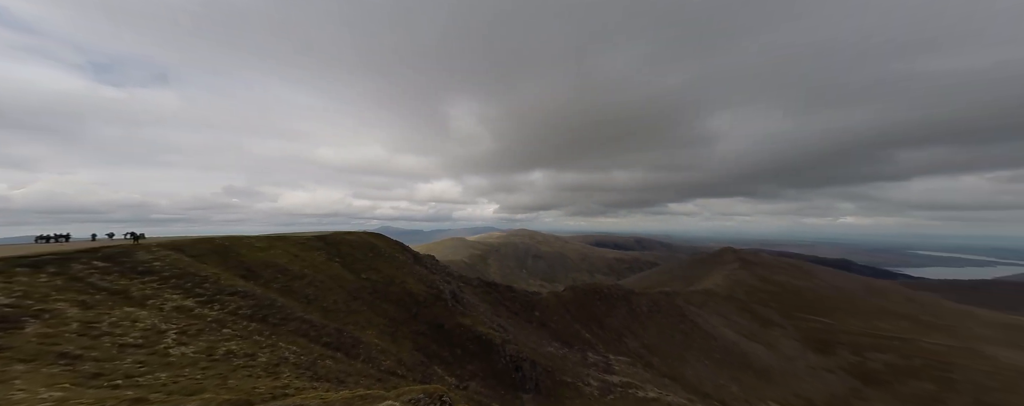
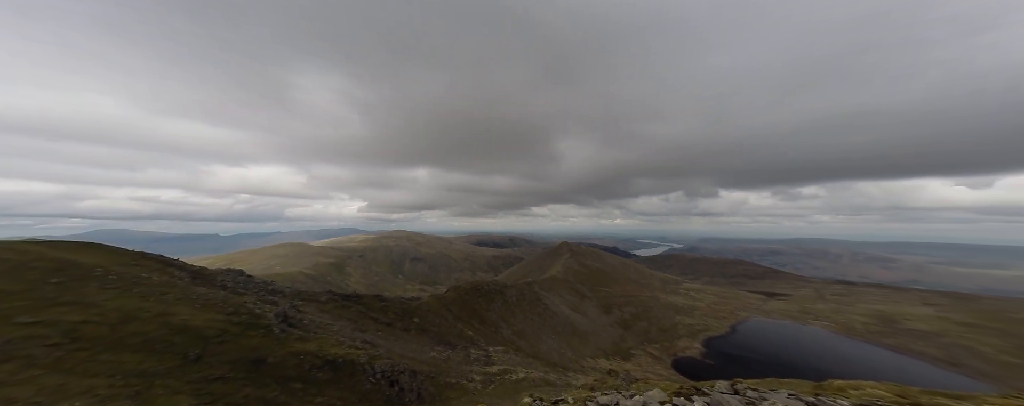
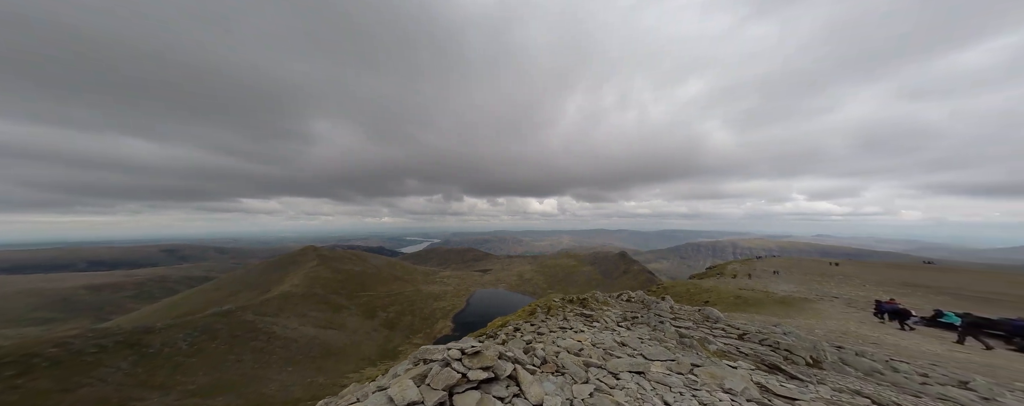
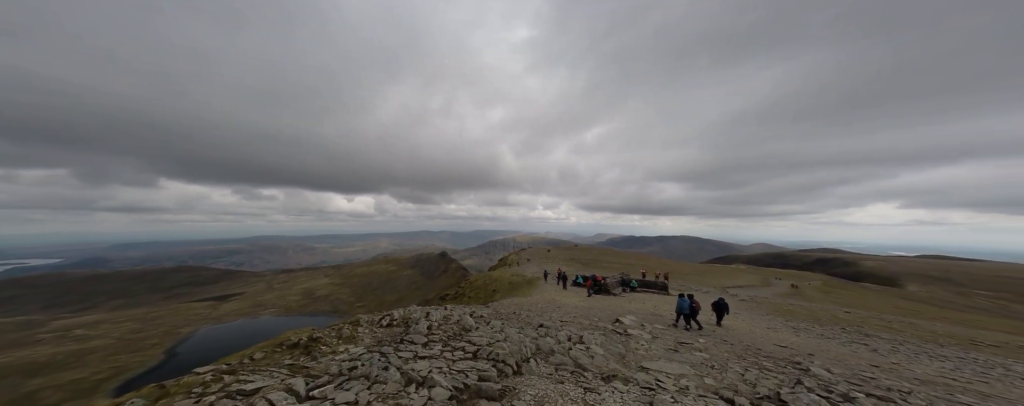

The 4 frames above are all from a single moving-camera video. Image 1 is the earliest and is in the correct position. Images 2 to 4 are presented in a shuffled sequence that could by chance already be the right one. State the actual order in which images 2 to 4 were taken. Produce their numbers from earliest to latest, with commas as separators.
2, 3, 4
